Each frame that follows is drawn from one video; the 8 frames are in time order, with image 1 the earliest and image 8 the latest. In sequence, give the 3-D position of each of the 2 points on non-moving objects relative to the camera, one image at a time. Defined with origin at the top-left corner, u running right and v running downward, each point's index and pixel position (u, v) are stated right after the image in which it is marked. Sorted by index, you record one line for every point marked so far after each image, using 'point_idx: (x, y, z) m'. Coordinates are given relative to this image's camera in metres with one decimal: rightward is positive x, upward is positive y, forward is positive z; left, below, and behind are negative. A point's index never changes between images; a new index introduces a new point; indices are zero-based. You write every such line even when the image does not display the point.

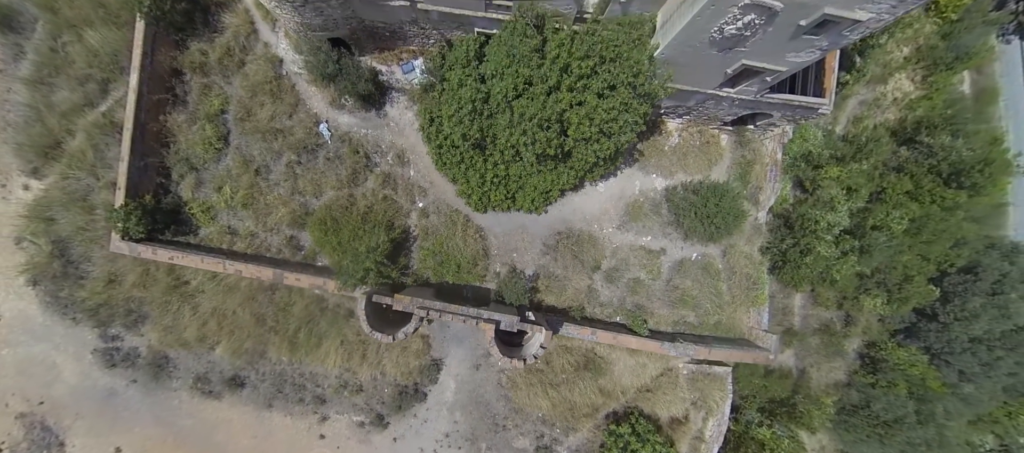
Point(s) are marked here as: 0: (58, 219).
0: (-13.5, +0.2, +10.0) m
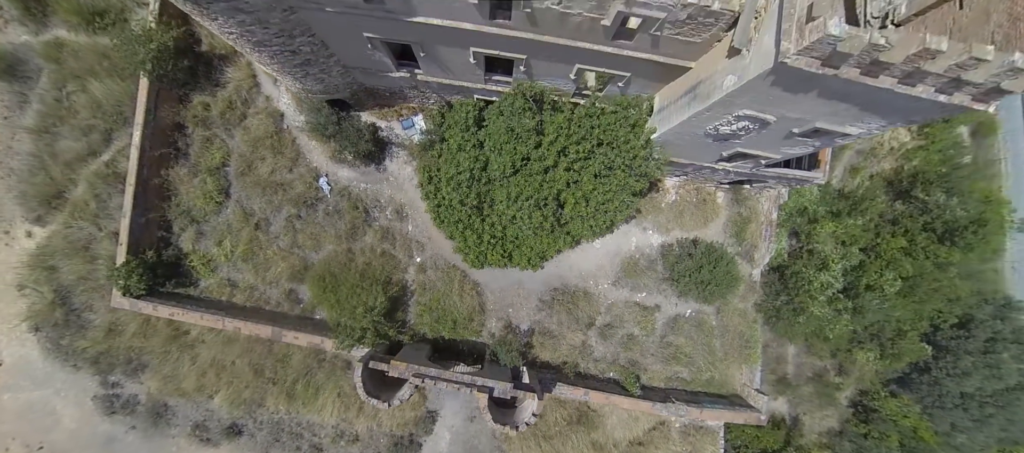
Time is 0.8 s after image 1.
0: (-13.6, -1.2, +10.2) m
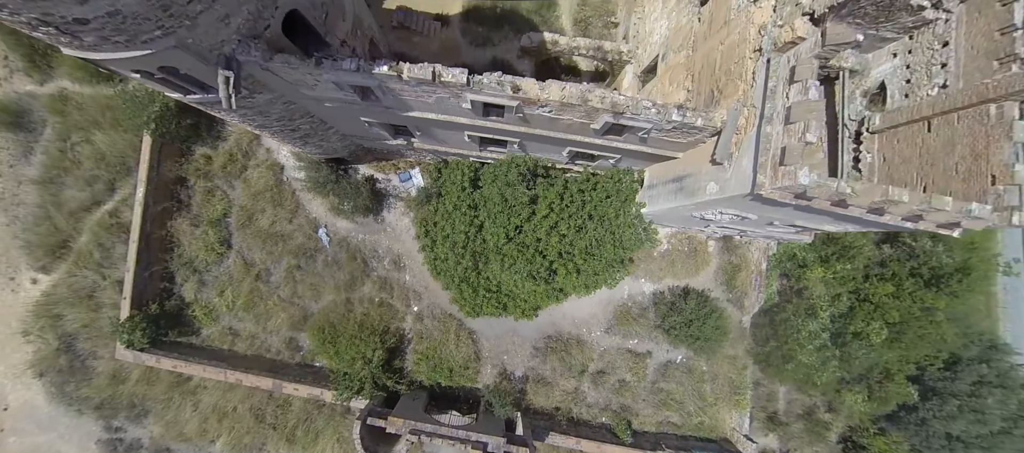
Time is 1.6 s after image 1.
0: (-13.8, -2.7, +10.4) m
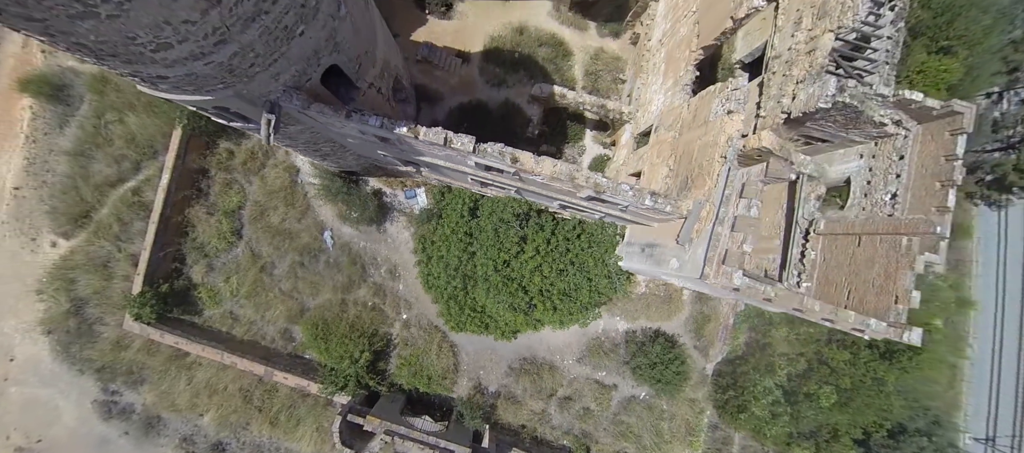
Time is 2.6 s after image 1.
0: (-14.3, -1.8, +11.1) m
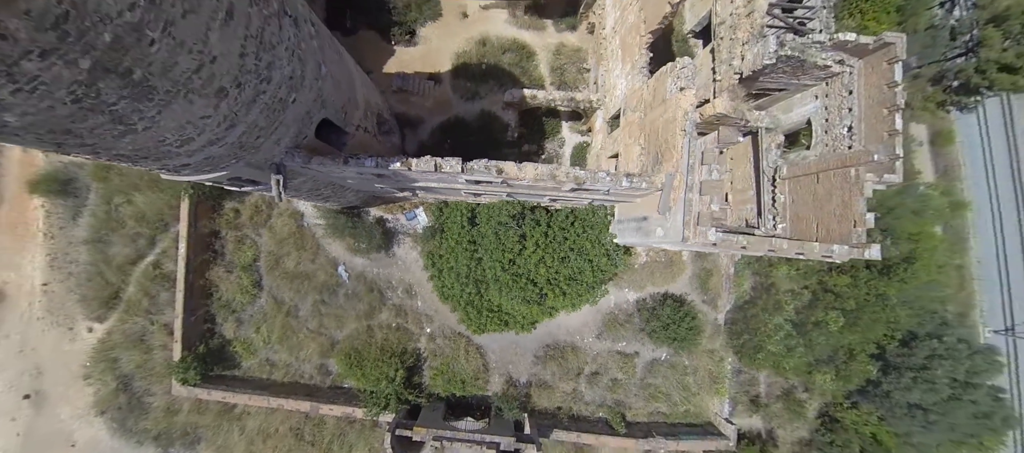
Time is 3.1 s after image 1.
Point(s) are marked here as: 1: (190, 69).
0: (-13.7, -4.6, +11.8) m
1: (-3.6, +1.8, +3.9) m
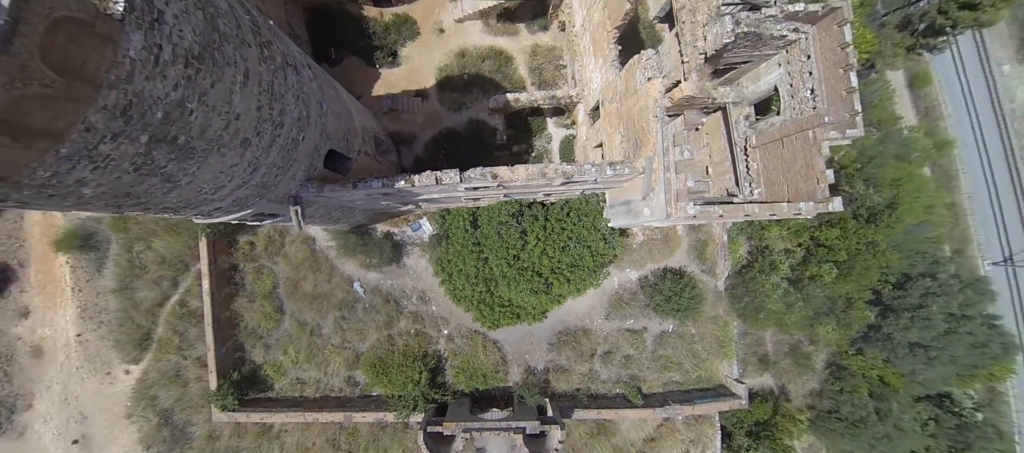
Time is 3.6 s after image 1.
0: (-13.0, -6.2, +12.4) m
1: (-3.8, +1.3, +4.4) m
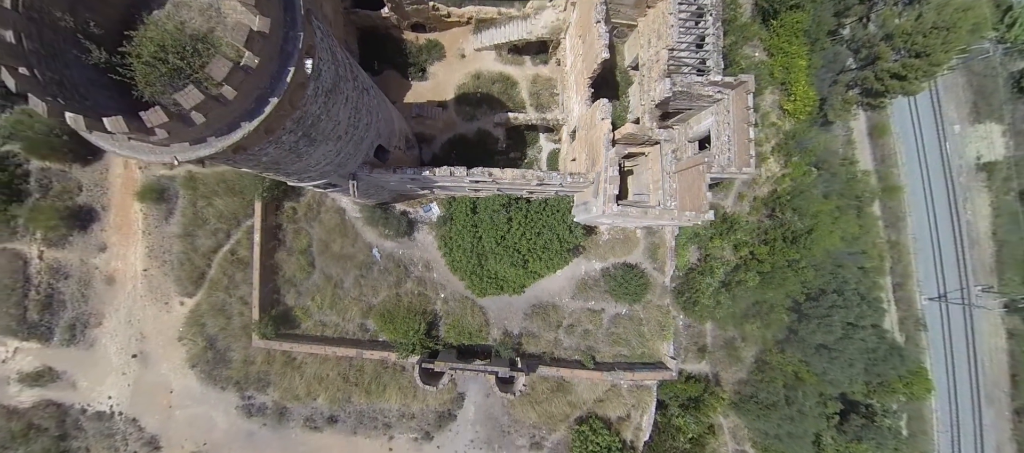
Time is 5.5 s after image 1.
0: (-13.9, -4.5, +15.4) m
1: (-4.0, +2.2, +7.5) m
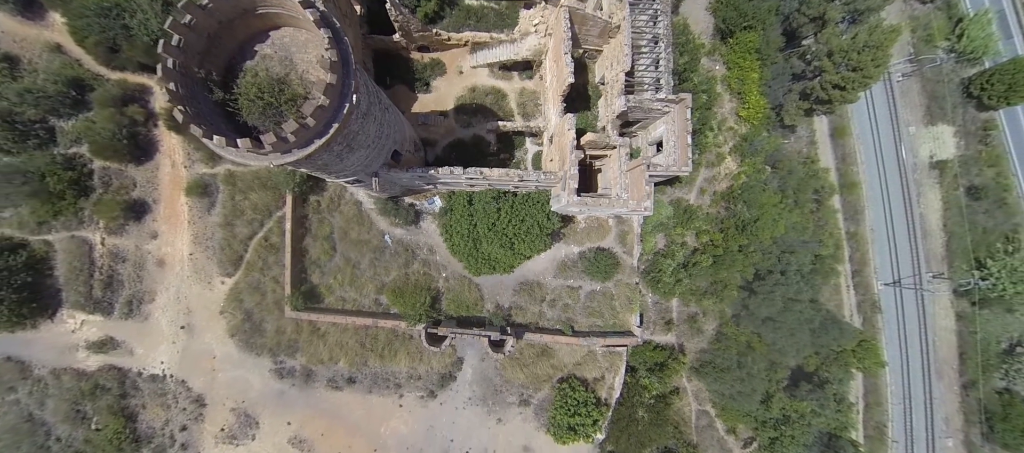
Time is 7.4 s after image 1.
0: (-14.4, -3.9, +18.2) m
1: (-4.5, +2.6, +10.3) m
